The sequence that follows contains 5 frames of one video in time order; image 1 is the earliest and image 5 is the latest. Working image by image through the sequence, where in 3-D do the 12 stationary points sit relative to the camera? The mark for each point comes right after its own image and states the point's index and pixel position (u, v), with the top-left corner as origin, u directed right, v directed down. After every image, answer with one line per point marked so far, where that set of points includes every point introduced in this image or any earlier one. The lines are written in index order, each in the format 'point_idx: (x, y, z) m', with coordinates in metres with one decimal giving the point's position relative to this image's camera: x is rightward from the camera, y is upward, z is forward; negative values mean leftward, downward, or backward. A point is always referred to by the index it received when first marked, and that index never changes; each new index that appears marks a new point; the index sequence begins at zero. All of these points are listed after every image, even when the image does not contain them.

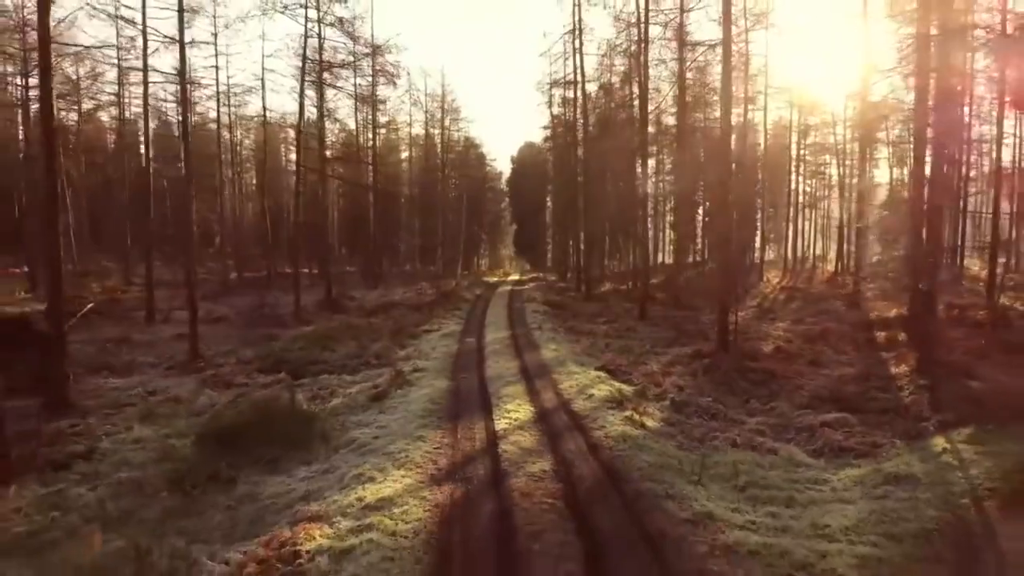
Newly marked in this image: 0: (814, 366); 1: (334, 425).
0: (+6.4, -1.6, +15.2) m
1: (-2.5, -1.9, +10.0) m
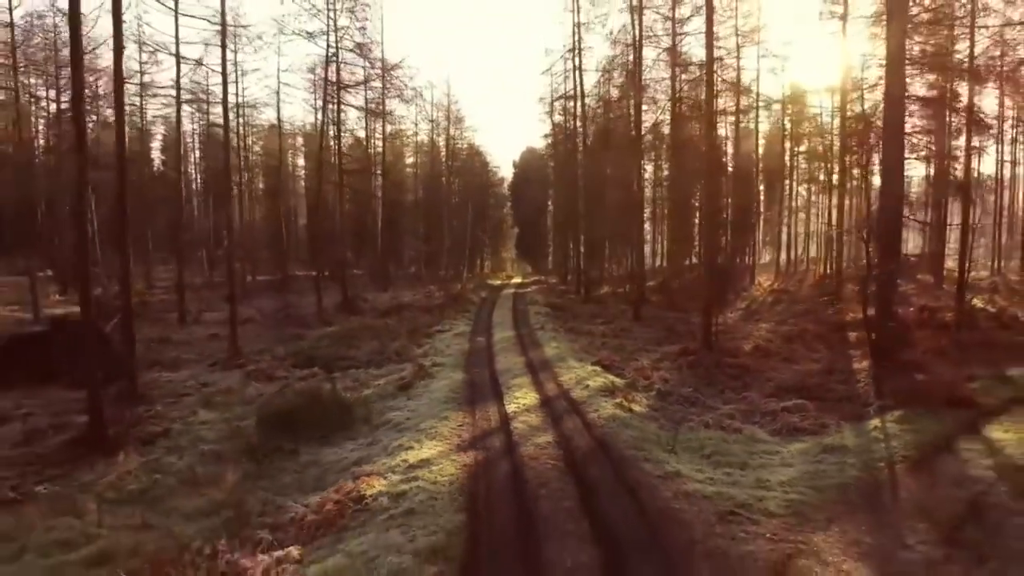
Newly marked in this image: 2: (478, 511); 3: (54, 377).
0: (+6.5, -1.7, +17.1) m
1: (-2.3, -2.0, +11.9) m
2: (-0.3, -2.2, +7.1) m
3: (-9.9, -1.9, +15.5) m
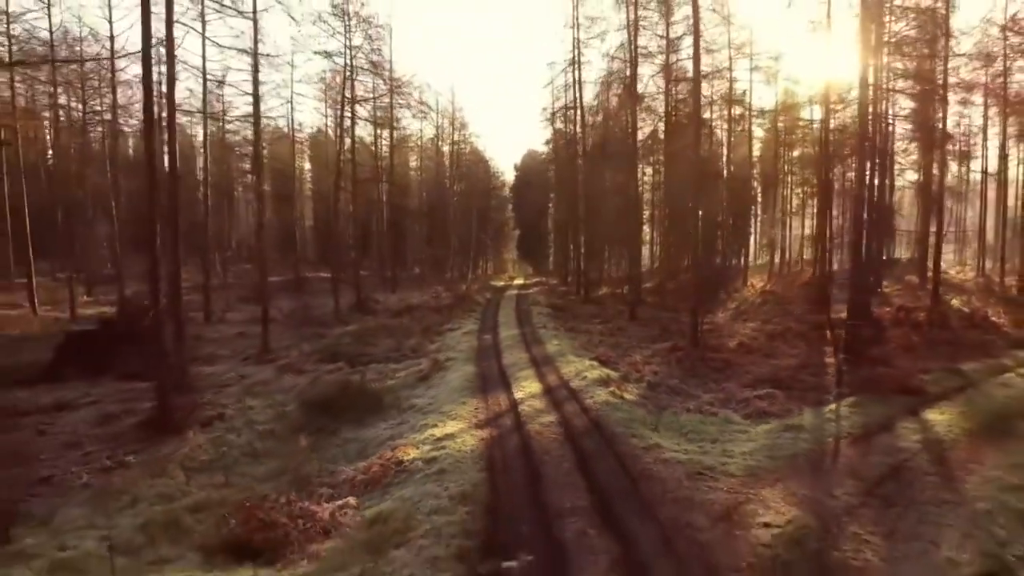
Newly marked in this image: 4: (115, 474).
0: (+6.6, -1.8, +18.8) m
1: (-2.2, -2.1, +13.7) m
2: (-0.2, -2.2, +8.9) m
3: (-9.7, -2.0, +17.2) m
4: (-5.3, -2.5, +9.7) m
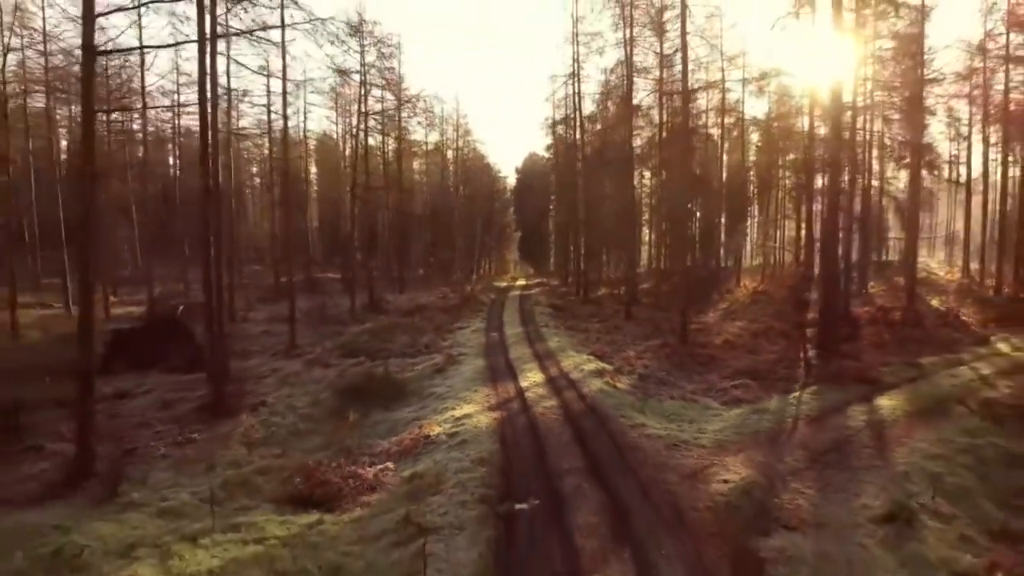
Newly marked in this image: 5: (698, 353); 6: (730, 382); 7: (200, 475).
0: (+6.8, -1.8, +20.7) m
1: (-2.1, -2.1, +15.5) m
2: (-0.1, -2.3, +10.7) m
3: (-9.6, -2.0, +19.1) m
4: (-5.2, -2.5, +11.6) m
5: (+5.1, -1.8, +19.7) m
6: (+5.0, -2.1, +16.3) m
7: (-4.5, -2.7, +10.4) m
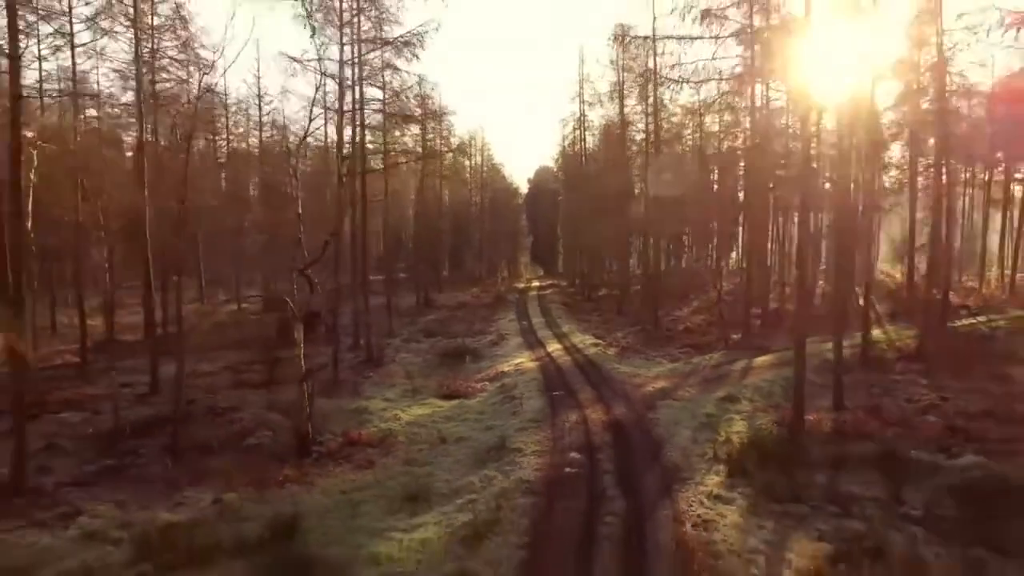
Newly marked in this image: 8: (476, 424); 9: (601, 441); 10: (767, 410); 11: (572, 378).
0: (+7.9, -2.0, +30.5) m
1: (-1.0, -2.2, +25.4) m
2: (+0.9, -2.4, +20.6) m
3: (-8.5, -2.1, +29.0) m
4: (-4.2, -2.7, +21.5) m
5: (+6.2, -1.9, +29.5) m
6: (+6.0, -2.3, +26.1) m
7: (-3.5, -2.8, +20.2) m
8: (-0.8, -3.0, +15.8) m
9: (+1.7, -2.9, +13.6) m
10: (+5.9, -2.8, +16.7) m
11: (+1.7, -2.5, +19.9) m
